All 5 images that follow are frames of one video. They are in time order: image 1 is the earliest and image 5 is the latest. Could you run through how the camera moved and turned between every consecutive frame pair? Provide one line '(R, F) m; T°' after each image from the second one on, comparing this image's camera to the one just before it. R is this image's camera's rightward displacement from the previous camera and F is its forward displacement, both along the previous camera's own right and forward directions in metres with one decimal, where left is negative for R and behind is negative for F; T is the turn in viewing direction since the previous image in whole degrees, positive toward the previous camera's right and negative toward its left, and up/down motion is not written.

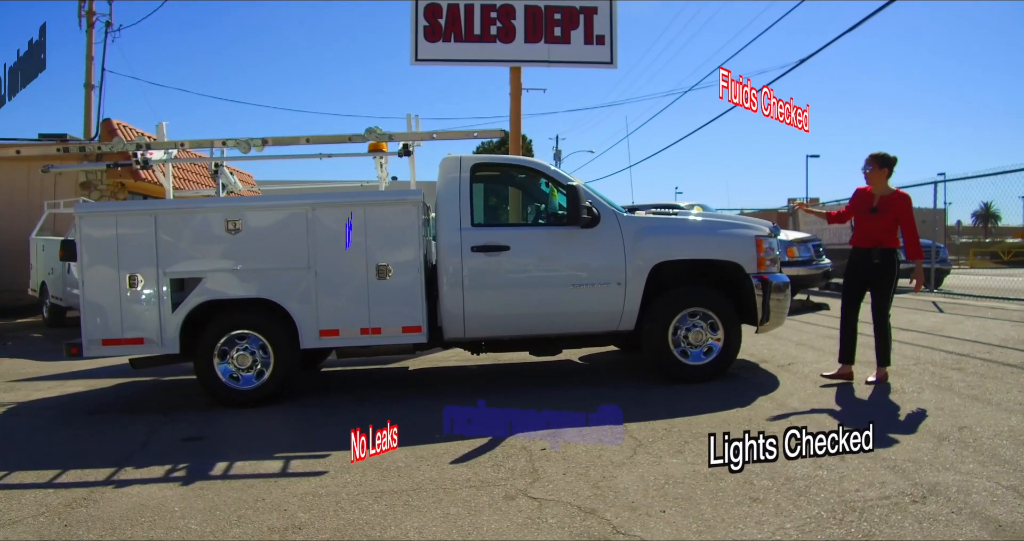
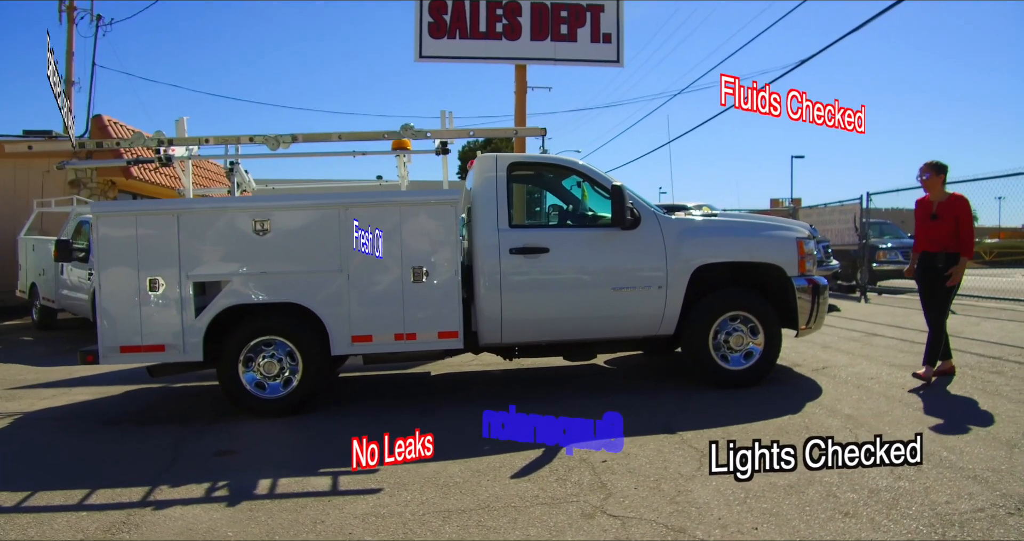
(-0.5, +0.2) m; +2°
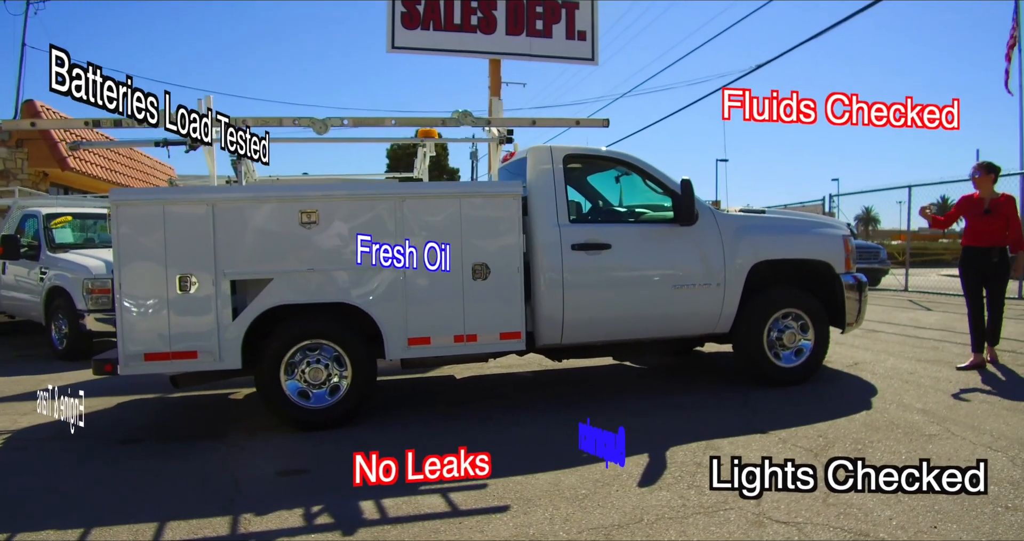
(-1.3, +0.4) m; +7°
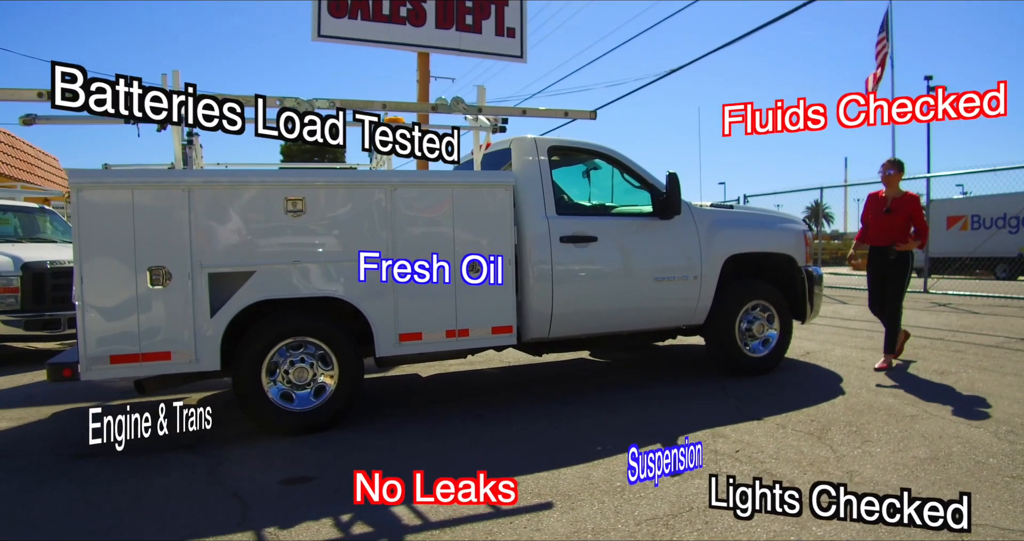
(-0.8, +0.2) m; +9°
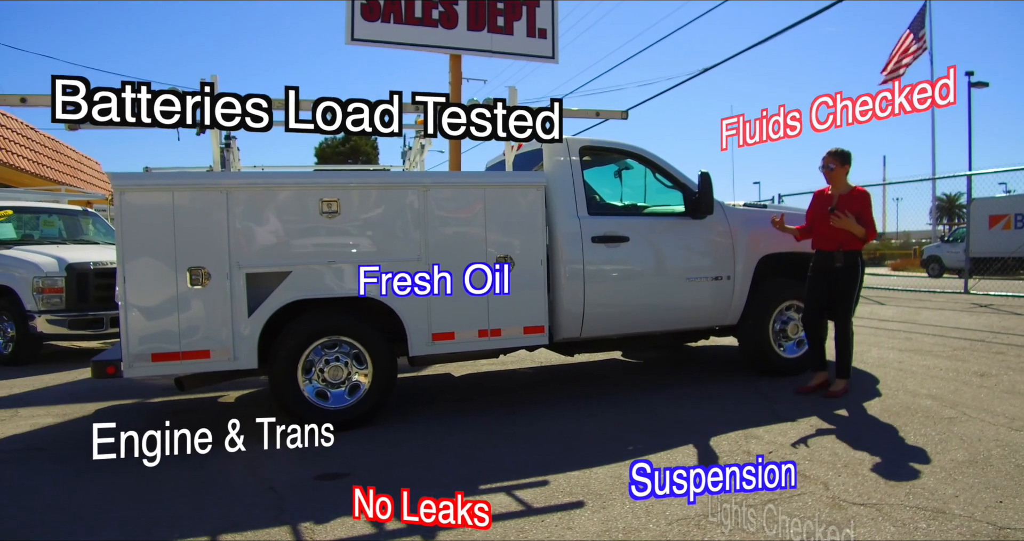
(0.0, 0.0) m; -2°
